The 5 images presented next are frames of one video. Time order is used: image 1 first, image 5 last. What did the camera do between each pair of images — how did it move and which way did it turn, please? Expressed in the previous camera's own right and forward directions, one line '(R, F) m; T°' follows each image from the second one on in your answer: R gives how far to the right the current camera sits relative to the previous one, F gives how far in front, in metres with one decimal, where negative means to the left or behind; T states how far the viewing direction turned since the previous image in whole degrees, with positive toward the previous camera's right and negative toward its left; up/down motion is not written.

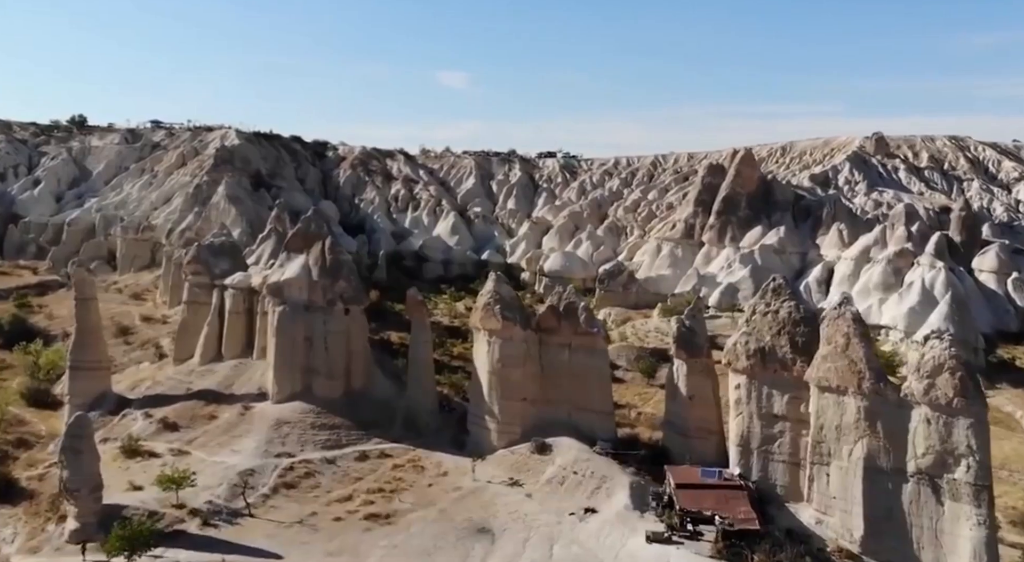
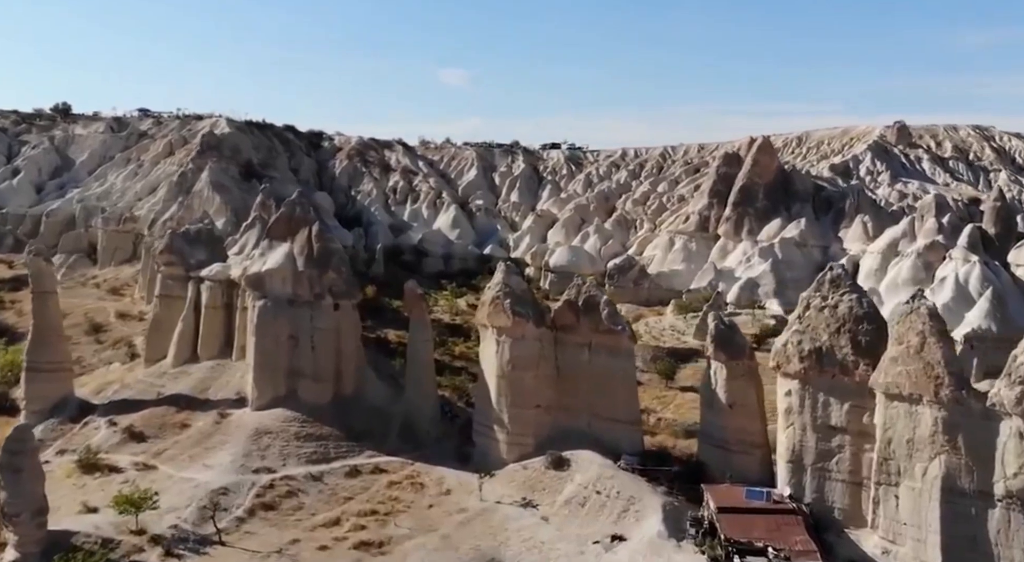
(-0.2, +2.2) m; 0°
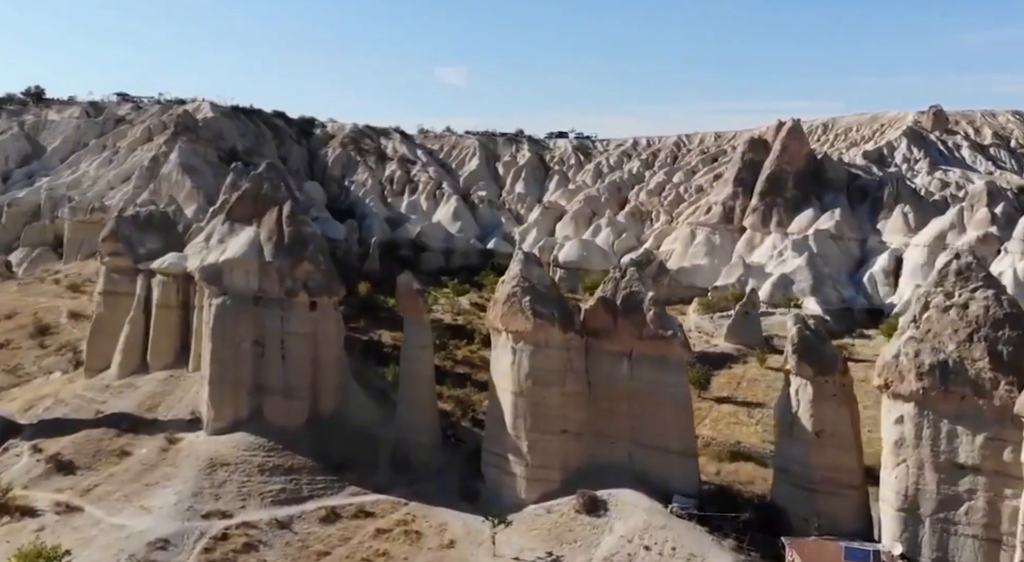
(-0.3, +3.3) m; 0°
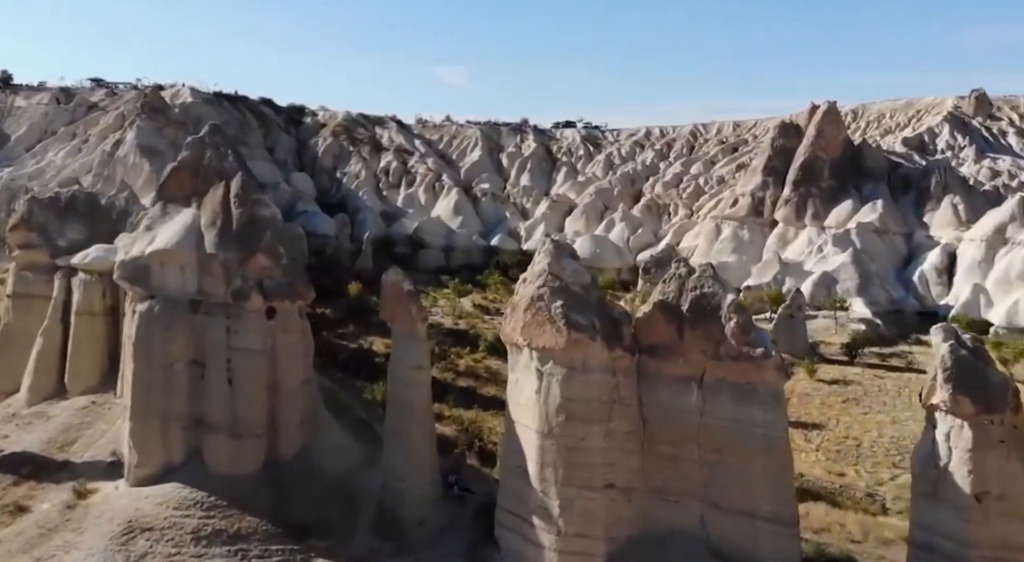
(-0.2, +3.4) m; 0°
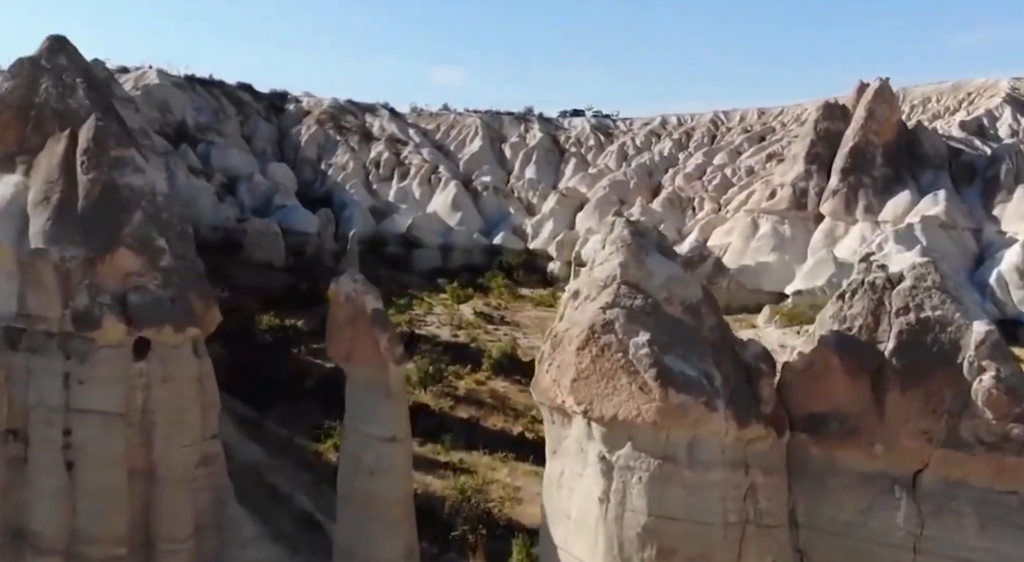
(-0.2, +4.2) m; 0°
